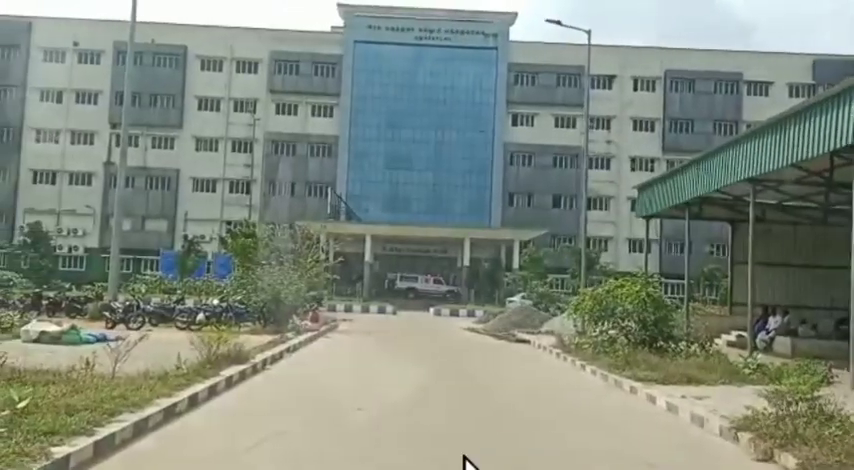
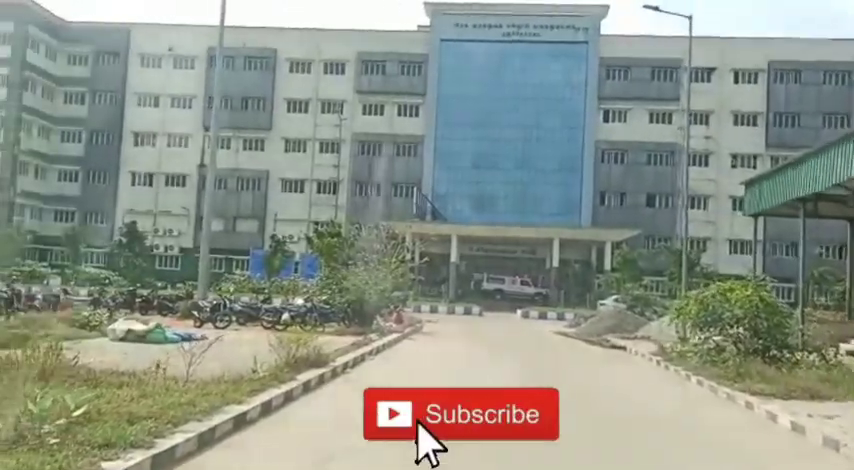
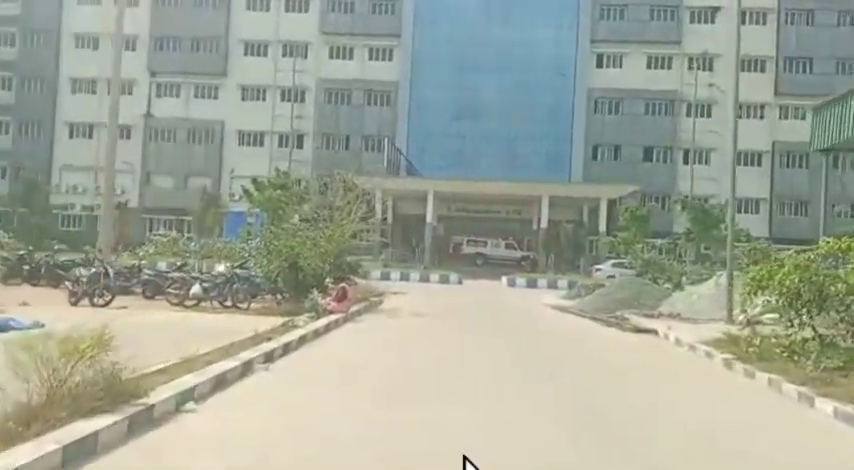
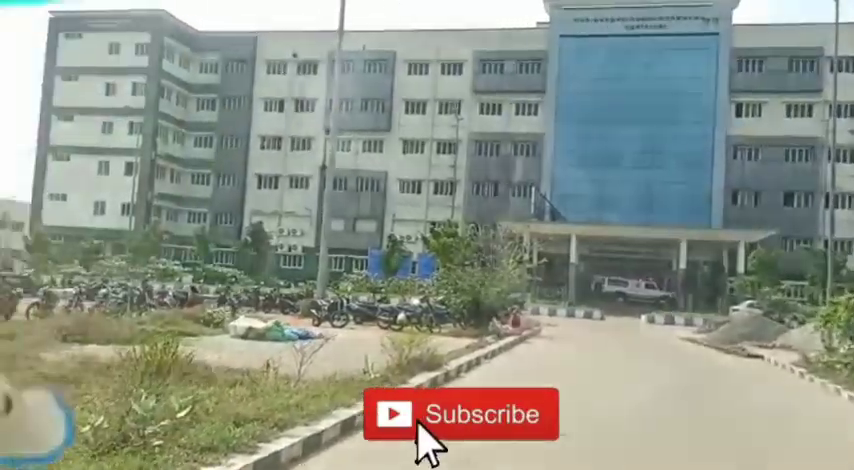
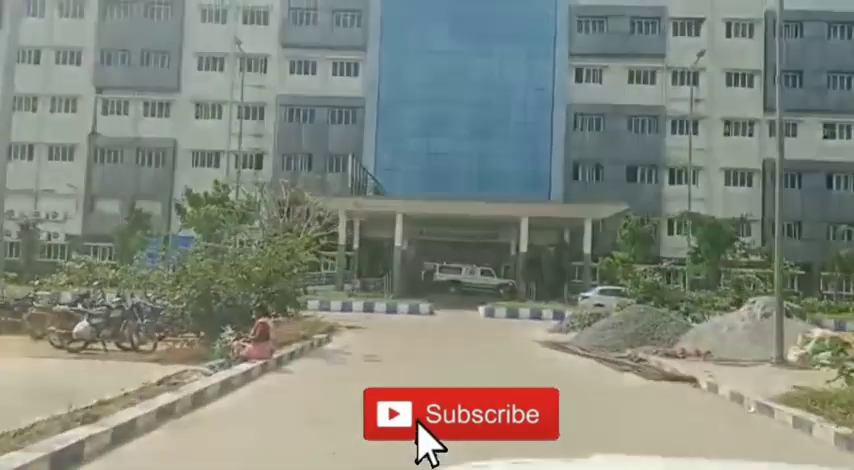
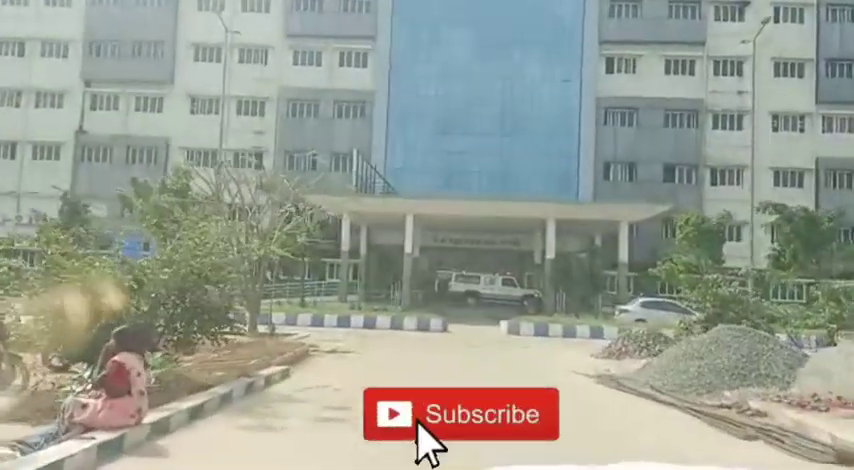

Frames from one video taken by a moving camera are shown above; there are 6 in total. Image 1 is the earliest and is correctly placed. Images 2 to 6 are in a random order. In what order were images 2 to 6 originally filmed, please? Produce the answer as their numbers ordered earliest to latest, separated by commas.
2, 4, 3, 5, 6
